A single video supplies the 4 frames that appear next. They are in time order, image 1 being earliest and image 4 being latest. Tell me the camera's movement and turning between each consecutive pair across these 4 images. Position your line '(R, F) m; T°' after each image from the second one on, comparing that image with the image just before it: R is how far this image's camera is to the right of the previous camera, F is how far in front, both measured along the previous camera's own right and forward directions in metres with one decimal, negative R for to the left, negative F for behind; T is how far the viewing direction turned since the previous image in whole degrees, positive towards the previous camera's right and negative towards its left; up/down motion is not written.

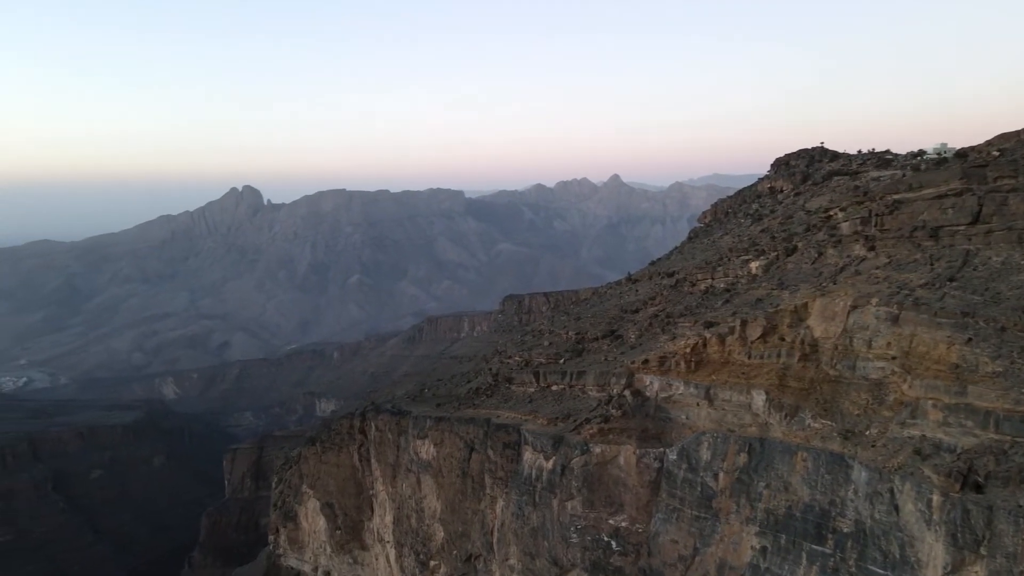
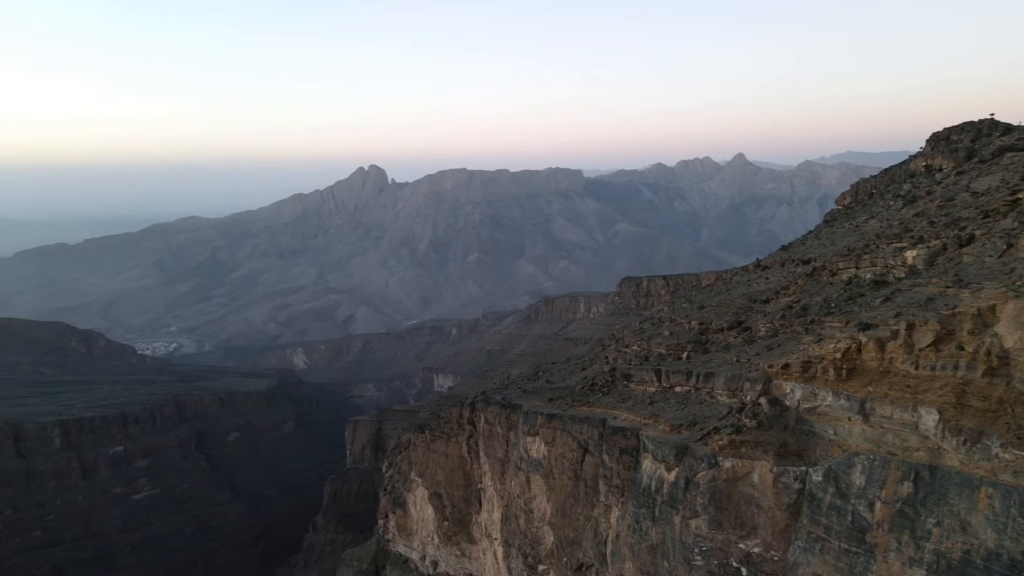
(-0.1, +1.4) m; -9°
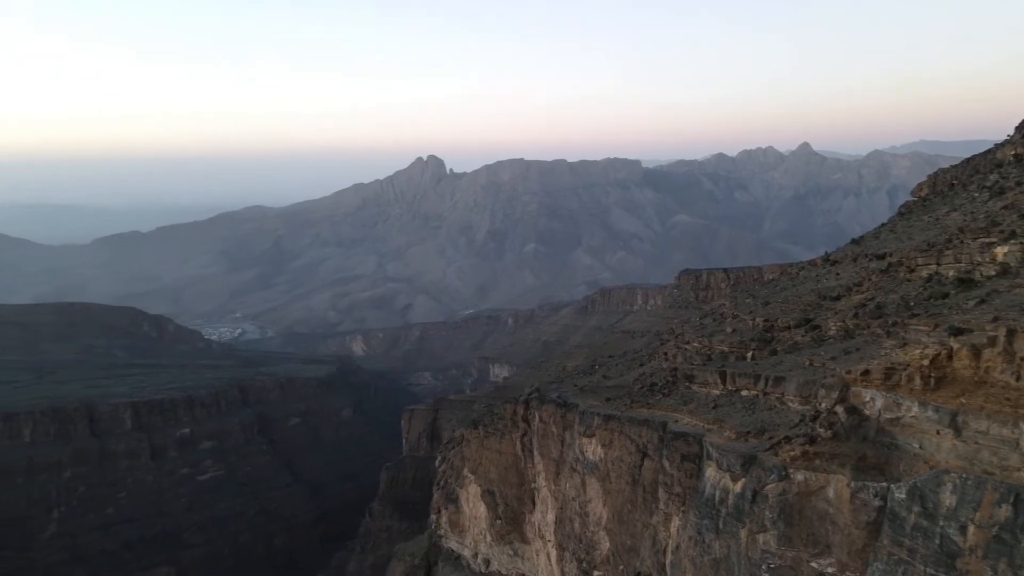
(0.0, +0.7) m; -4°
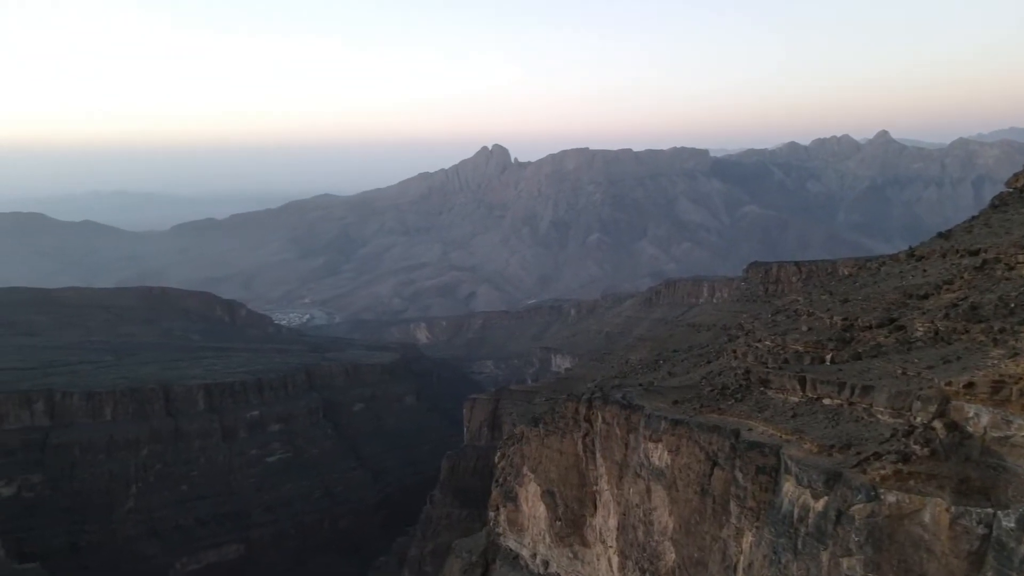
(0.0, +0.8) m; -5°
